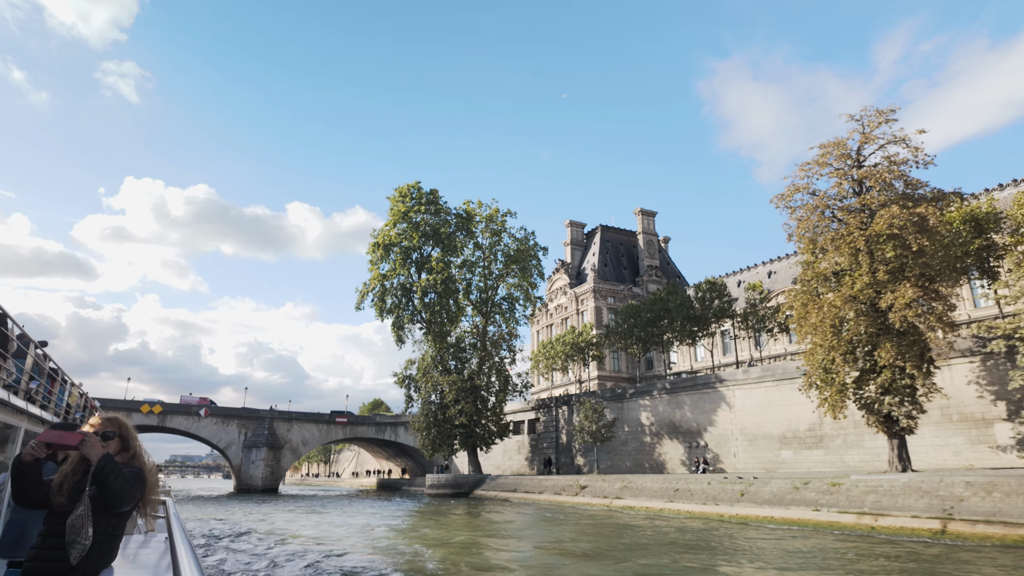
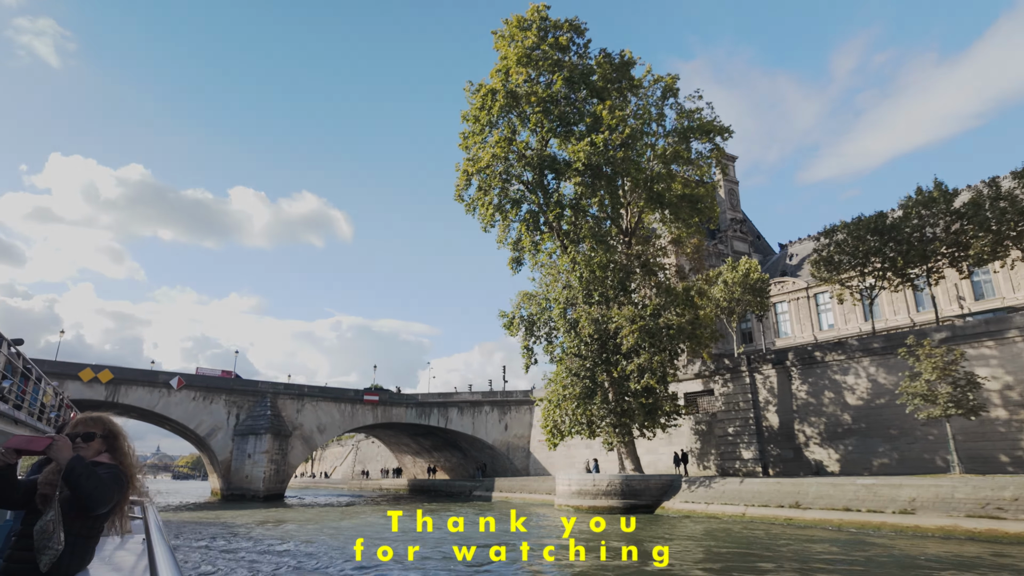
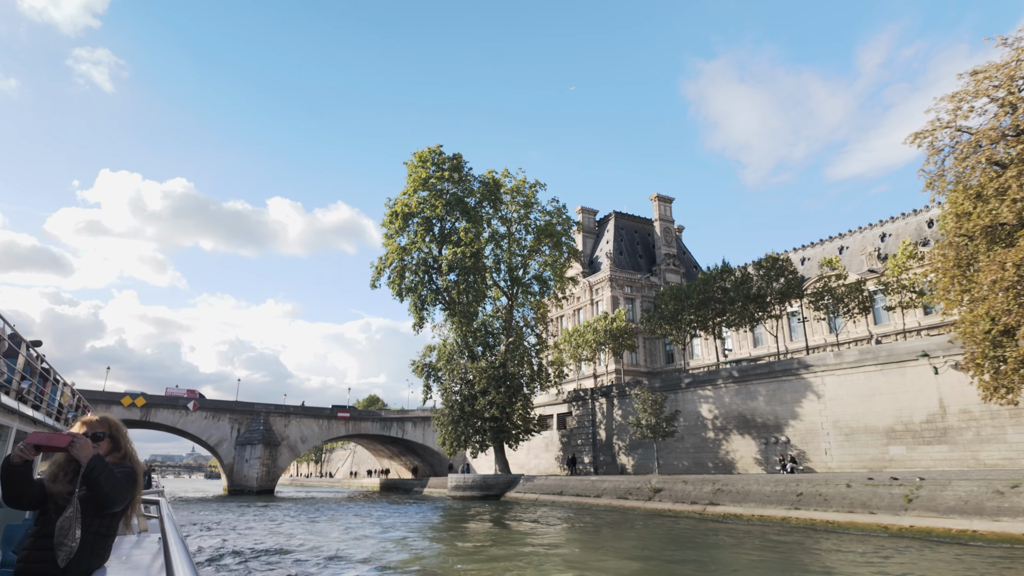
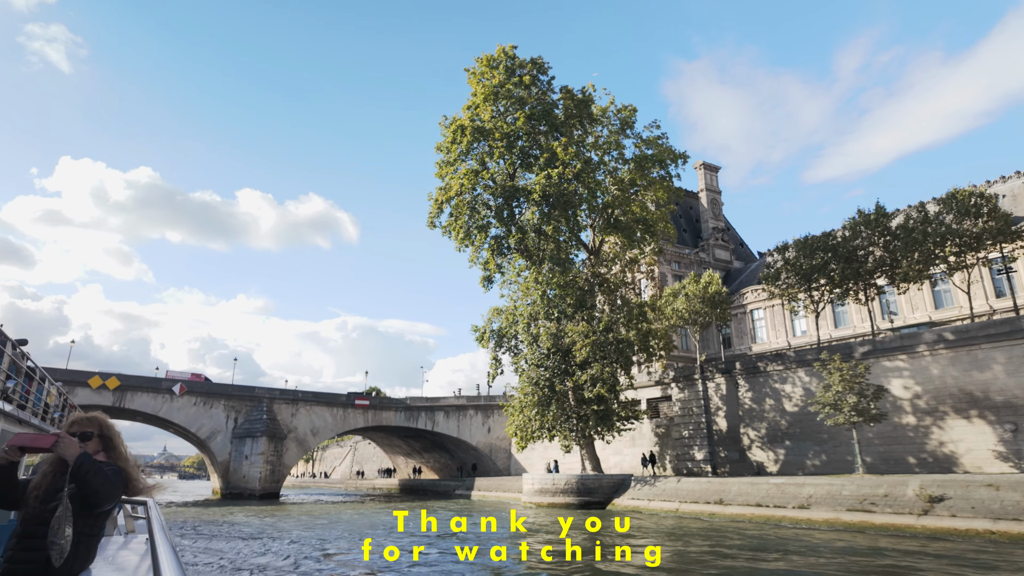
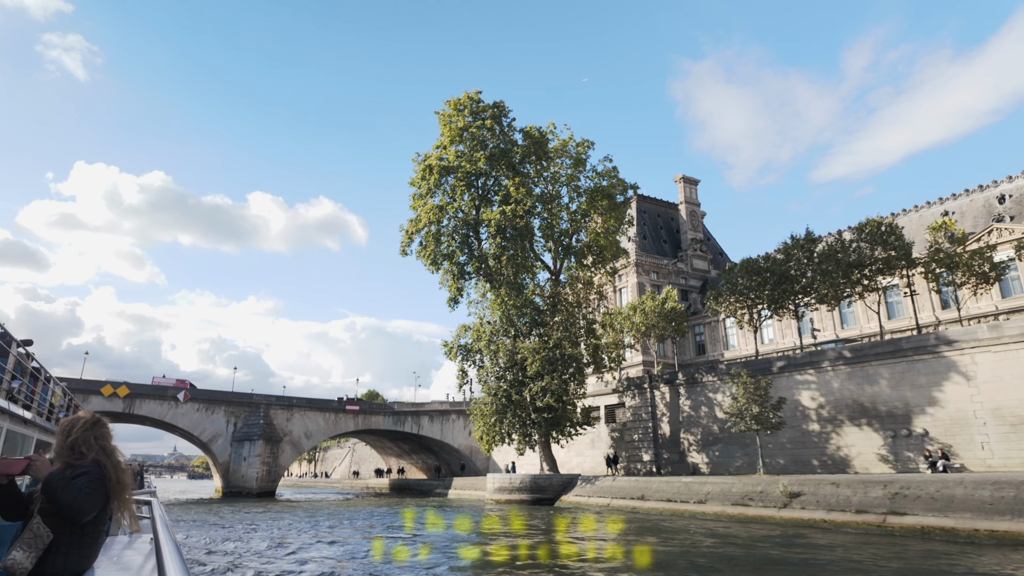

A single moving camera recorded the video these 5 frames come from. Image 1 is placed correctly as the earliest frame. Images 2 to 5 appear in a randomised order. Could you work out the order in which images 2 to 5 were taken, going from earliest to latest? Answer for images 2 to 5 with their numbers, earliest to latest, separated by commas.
3, 5, 4, 2
